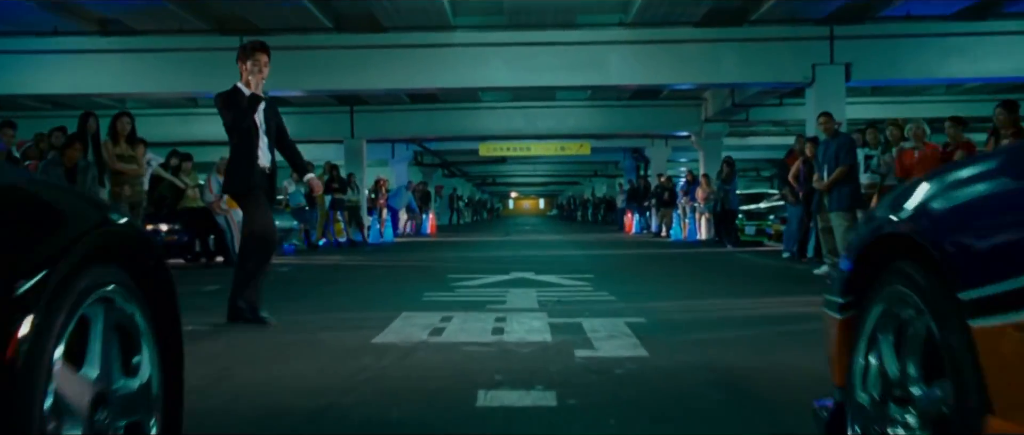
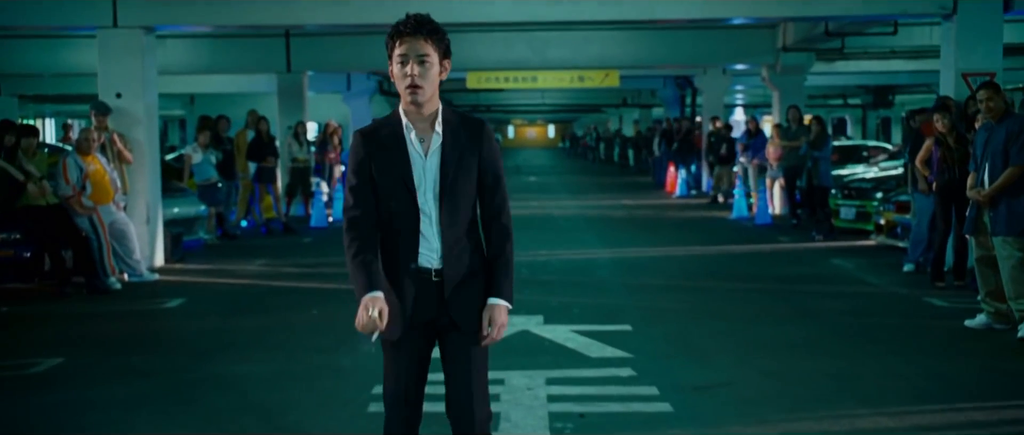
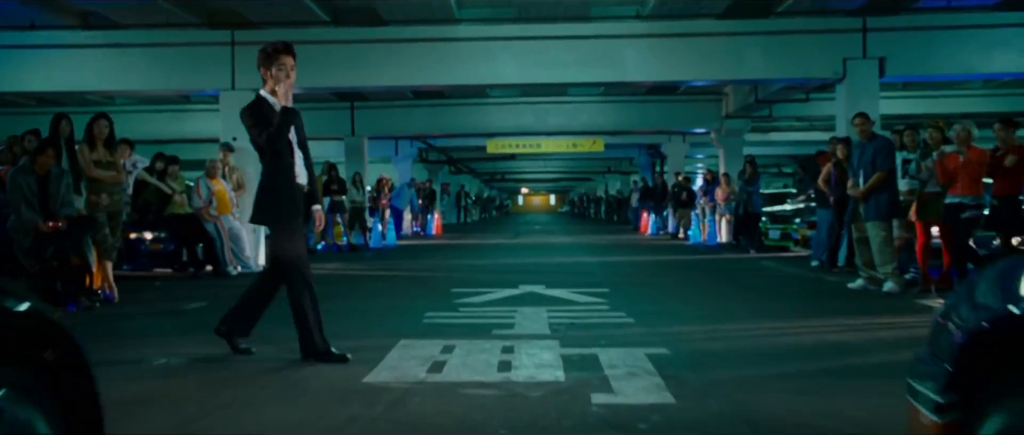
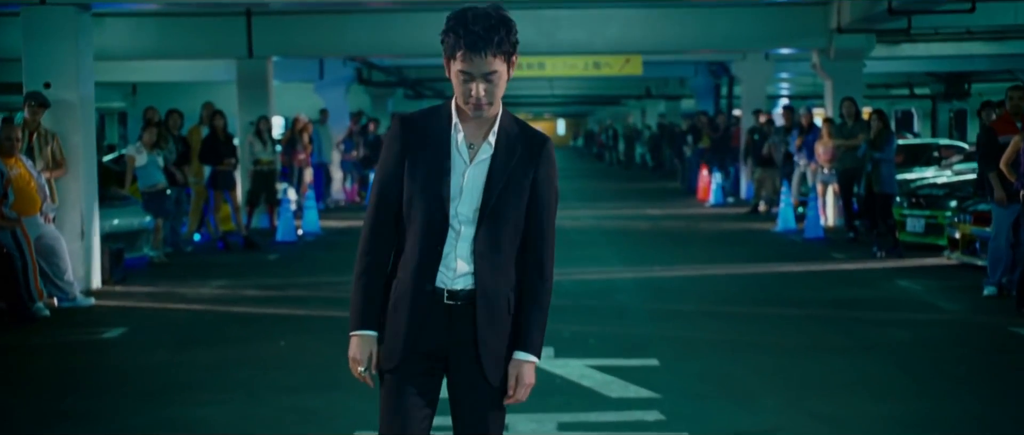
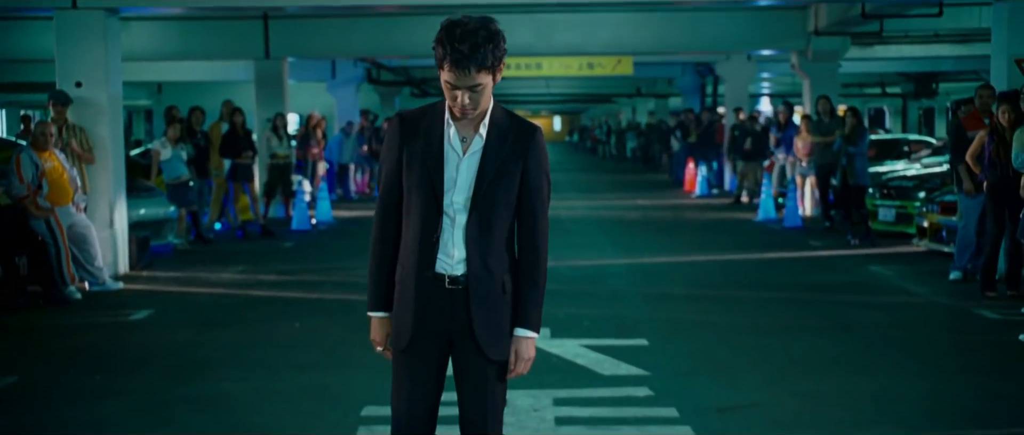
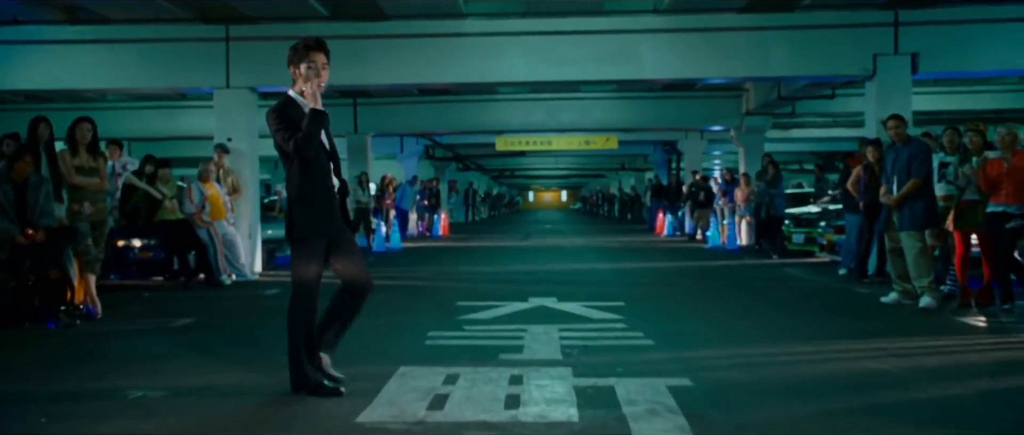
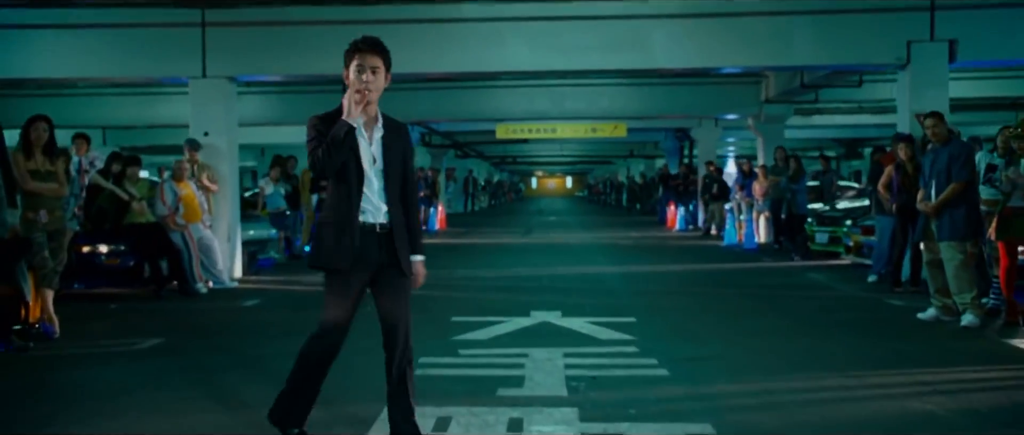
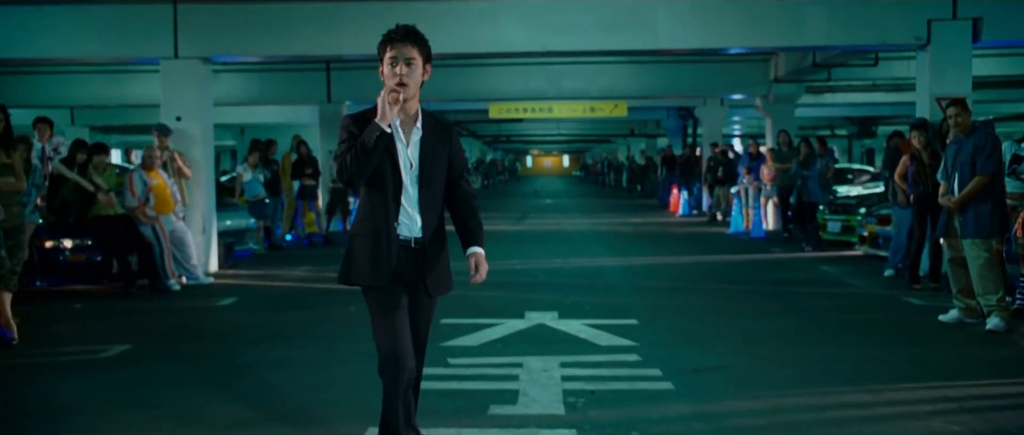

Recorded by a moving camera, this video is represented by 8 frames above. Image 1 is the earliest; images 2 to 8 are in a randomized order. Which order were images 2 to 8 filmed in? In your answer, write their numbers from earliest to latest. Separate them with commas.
3, 6, 7, 8, 2, 5, 4
